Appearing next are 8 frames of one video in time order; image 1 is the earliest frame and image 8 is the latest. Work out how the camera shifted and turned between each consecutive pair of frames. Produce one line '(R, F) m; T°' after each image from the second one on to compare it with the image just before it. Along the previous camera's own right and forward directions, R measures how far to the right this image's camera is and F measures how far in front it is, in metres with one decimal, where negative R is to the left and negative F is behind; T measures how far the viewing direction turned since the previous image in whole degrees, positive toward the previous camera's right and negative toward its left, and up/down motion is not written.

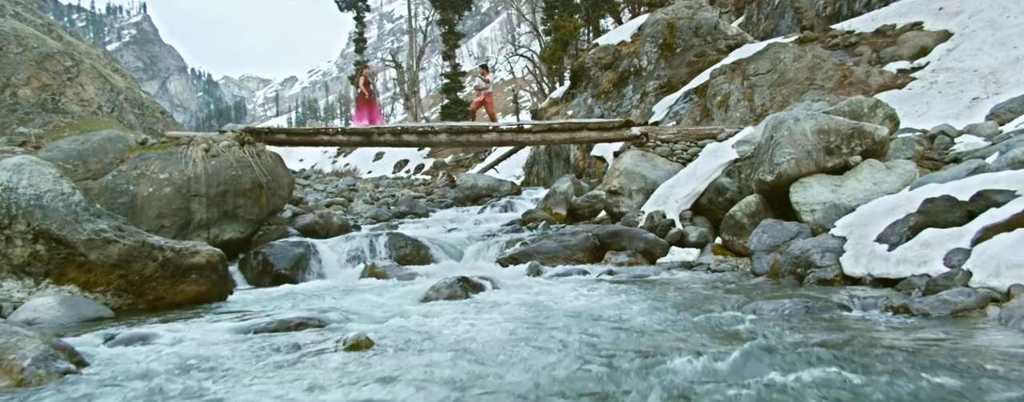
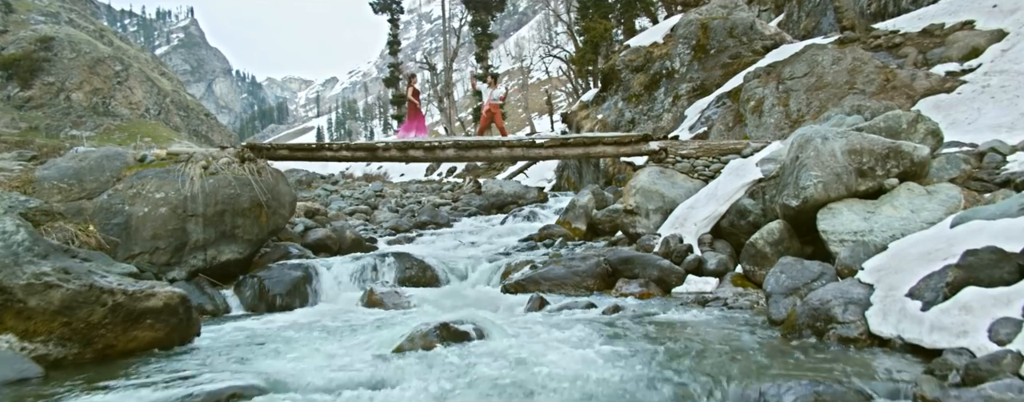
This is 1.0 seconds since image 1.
(+0.3, +0.4) m; -3°
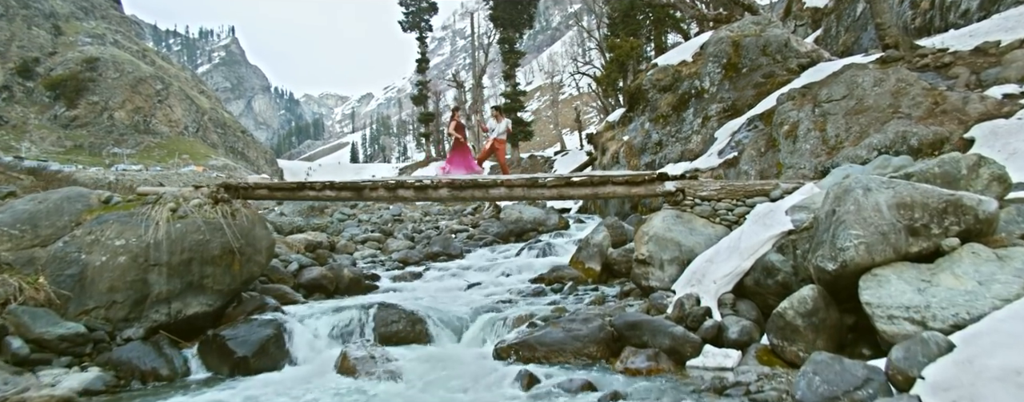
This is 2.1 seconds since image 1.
(+0.4, +0.8) m; -3°
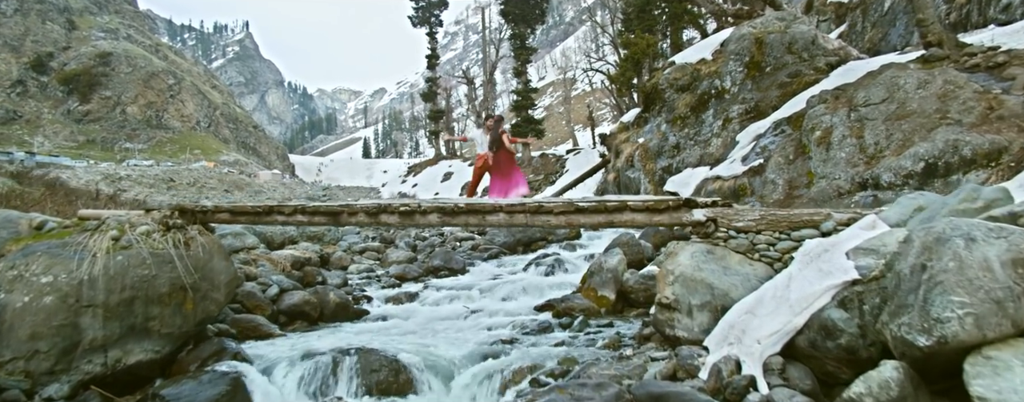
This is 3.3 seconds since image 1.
(+0.1, +1.0) m; -1°
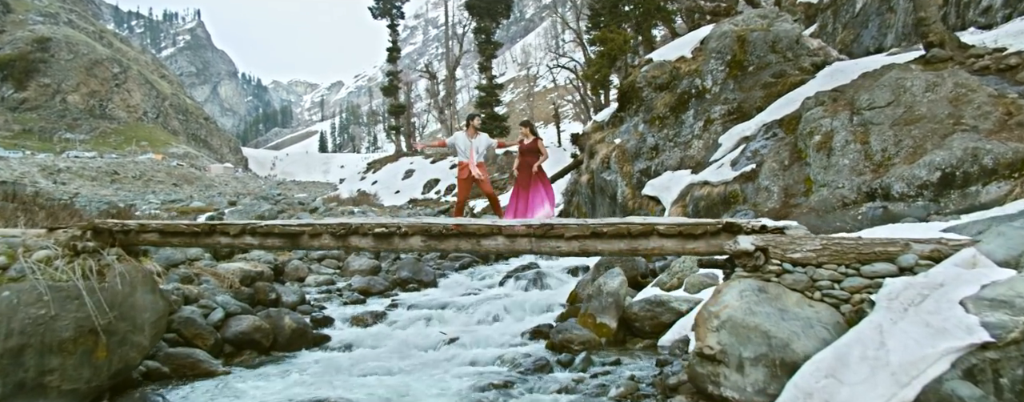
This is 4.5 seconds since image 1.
(-0.4, +1.2) m; +4°
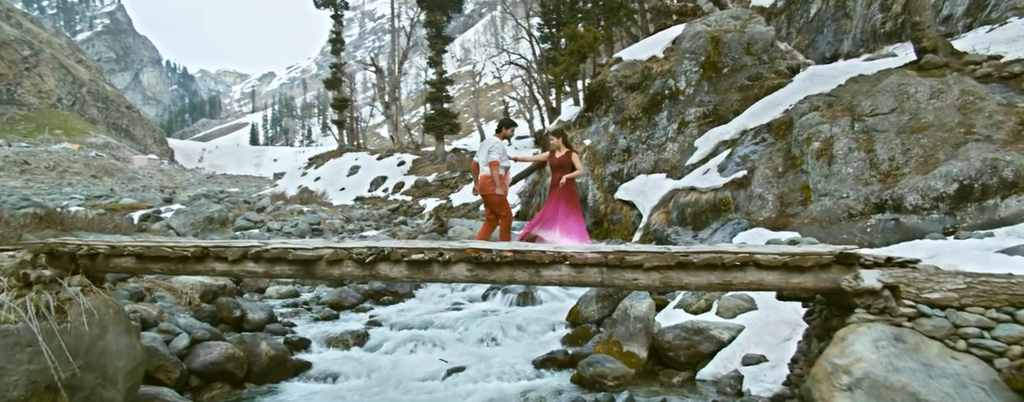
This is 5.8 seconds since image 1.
(-1.0, +1.0) m; +6°
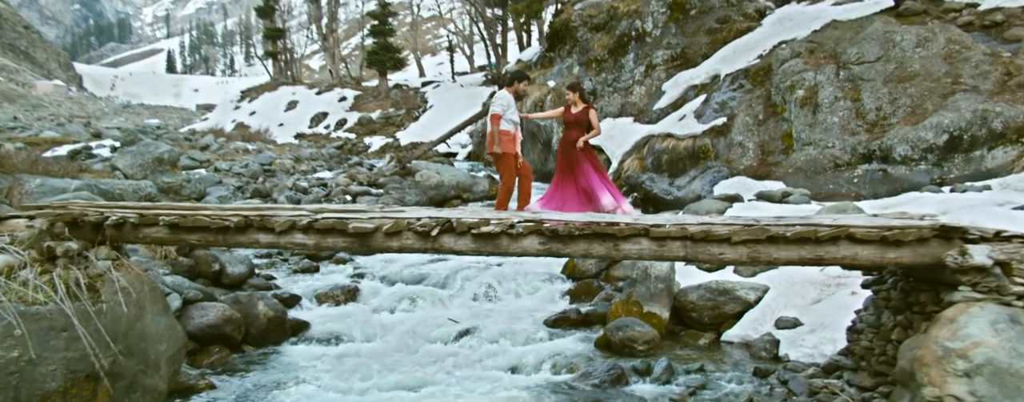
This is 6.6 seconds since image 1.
(-0.9, +0.6) m; +6°
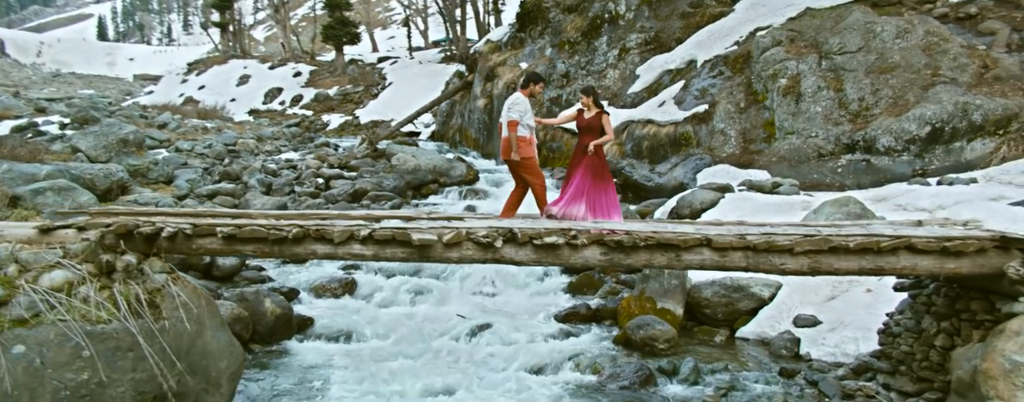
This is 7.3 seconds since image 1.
(-0.7, +0.3) m; +4°
